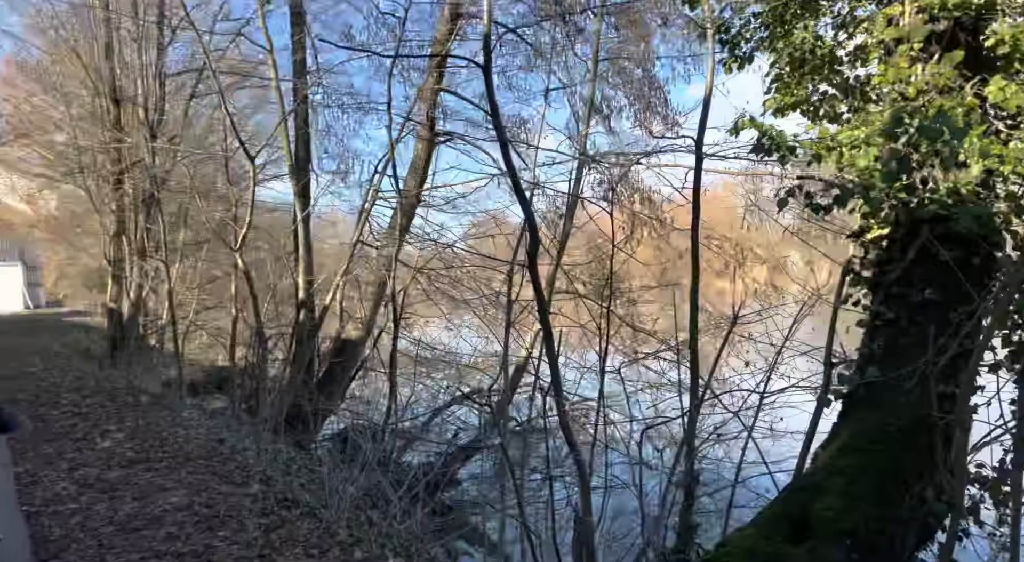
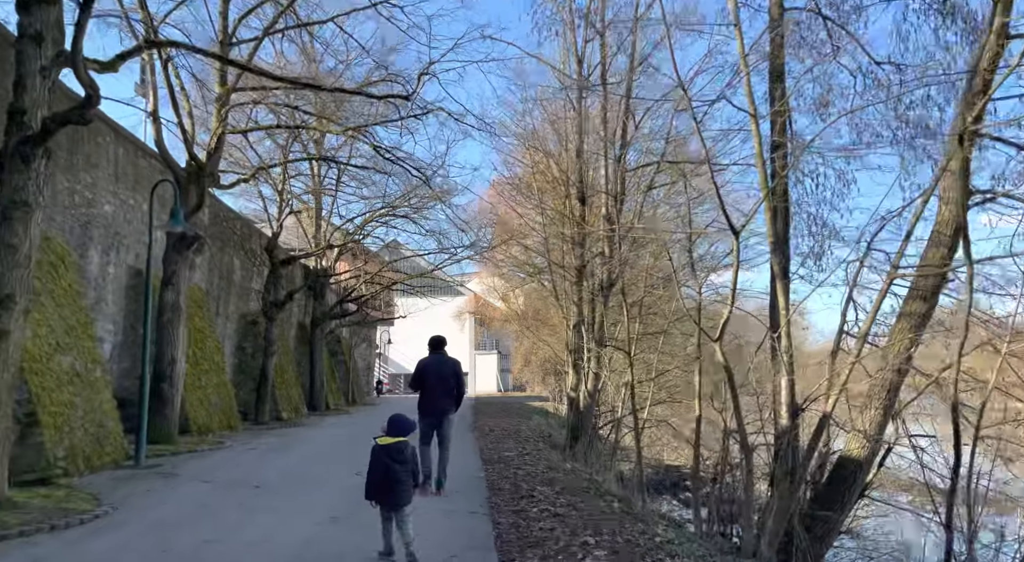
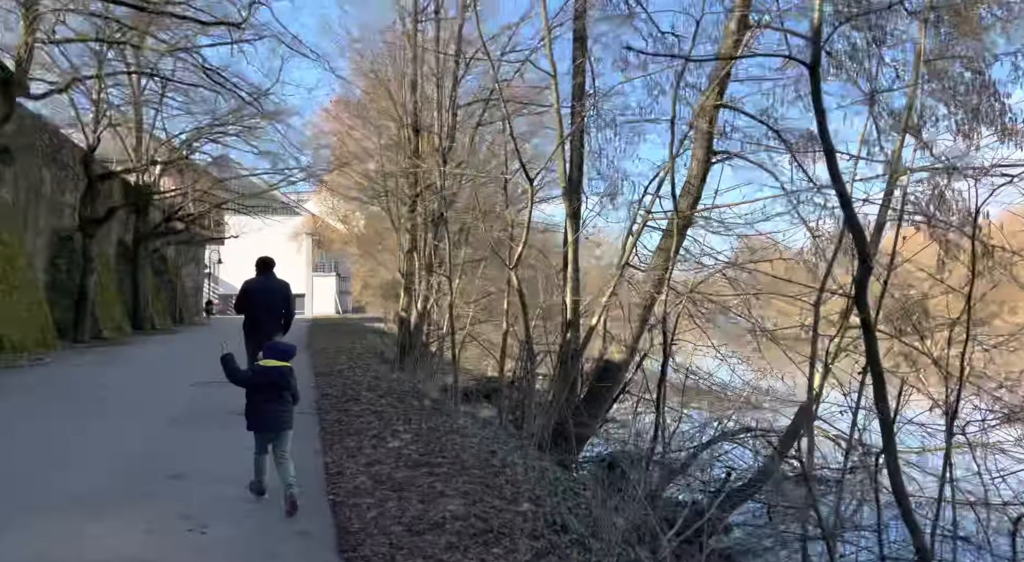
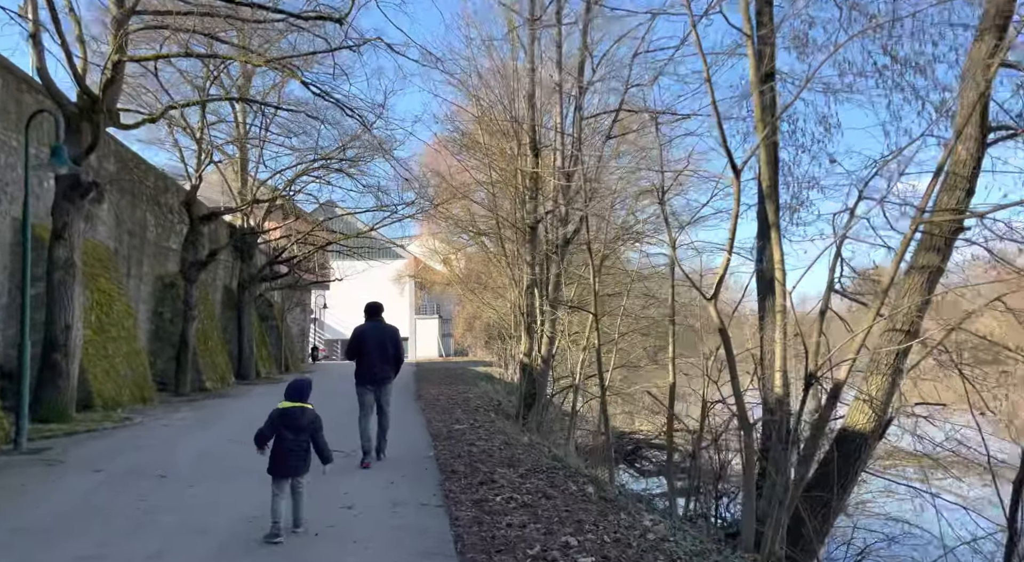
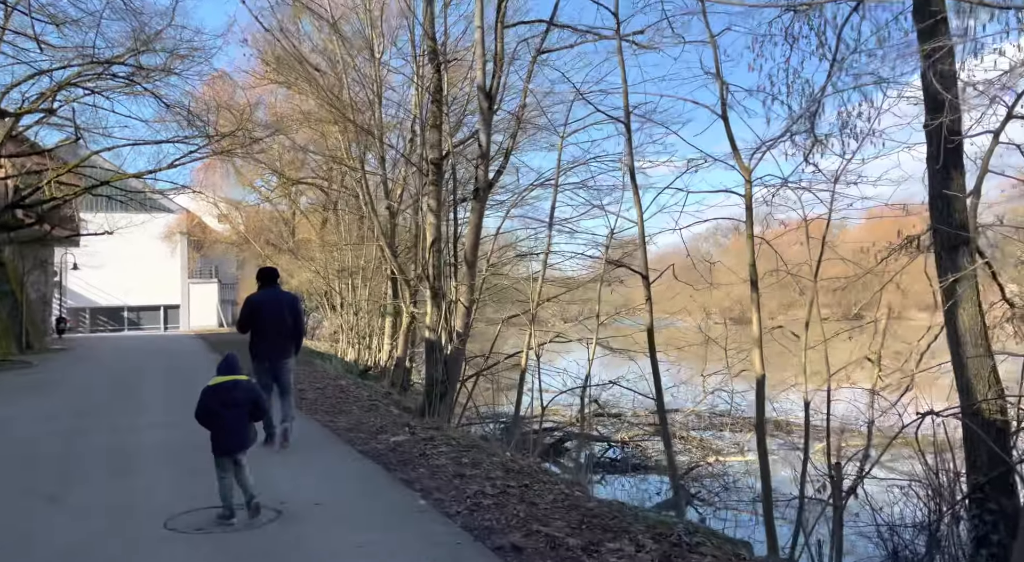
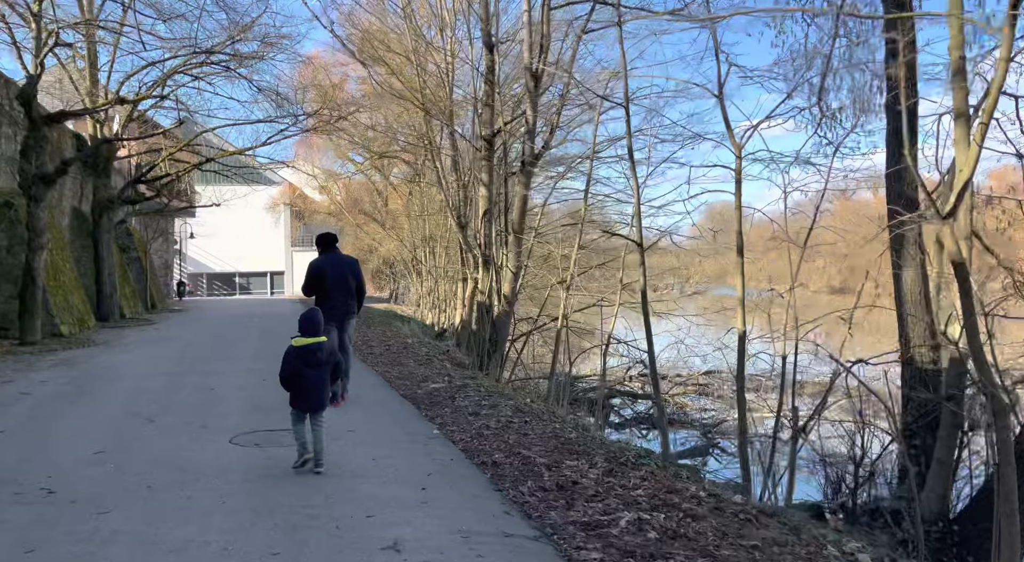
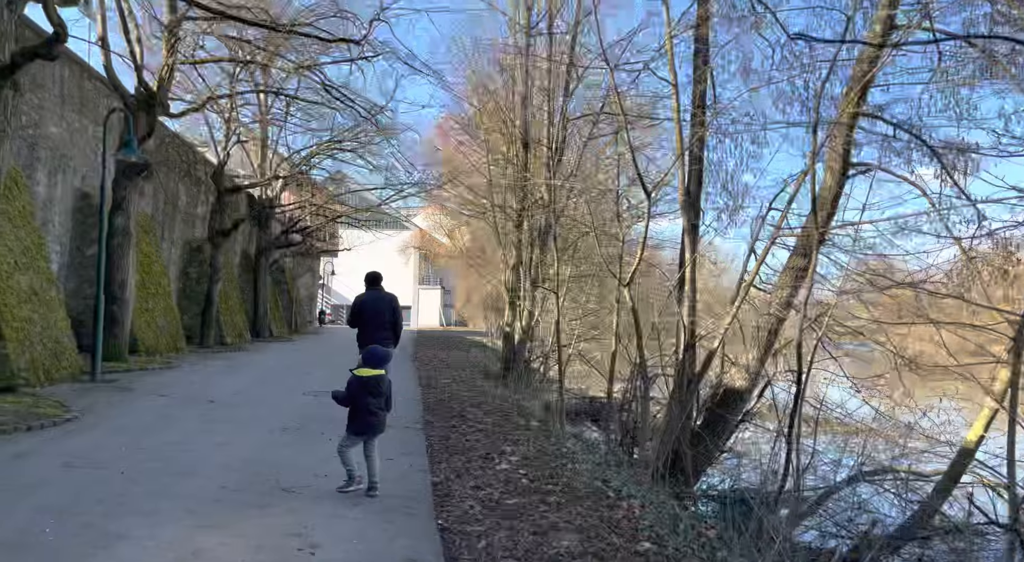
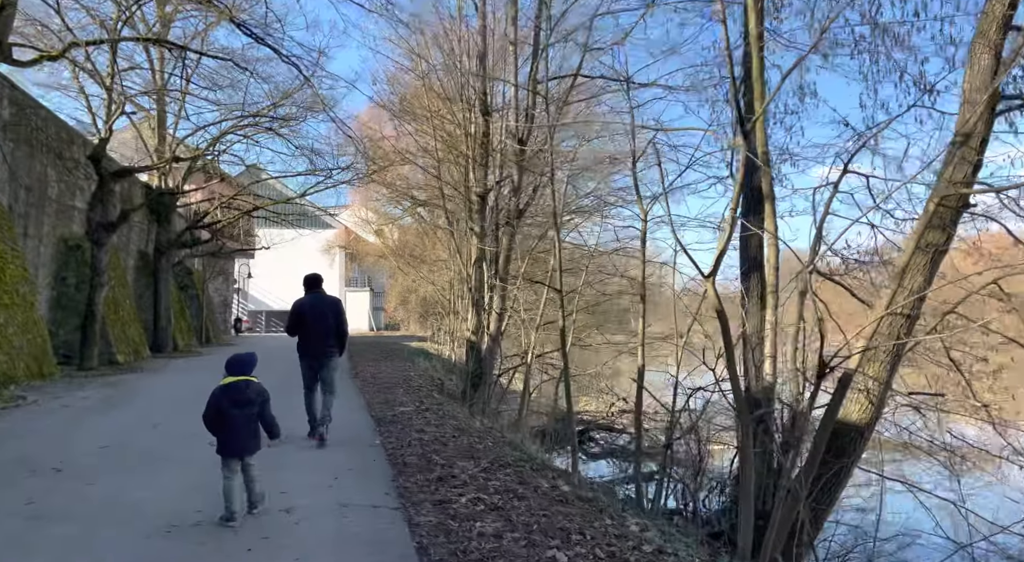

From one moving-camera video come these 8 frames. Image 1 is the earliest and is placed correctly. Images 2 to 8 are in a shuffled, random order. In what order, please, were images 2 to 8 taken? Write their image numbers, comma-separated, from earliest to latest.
3, 7, 2, 4, 8, 6, 5
